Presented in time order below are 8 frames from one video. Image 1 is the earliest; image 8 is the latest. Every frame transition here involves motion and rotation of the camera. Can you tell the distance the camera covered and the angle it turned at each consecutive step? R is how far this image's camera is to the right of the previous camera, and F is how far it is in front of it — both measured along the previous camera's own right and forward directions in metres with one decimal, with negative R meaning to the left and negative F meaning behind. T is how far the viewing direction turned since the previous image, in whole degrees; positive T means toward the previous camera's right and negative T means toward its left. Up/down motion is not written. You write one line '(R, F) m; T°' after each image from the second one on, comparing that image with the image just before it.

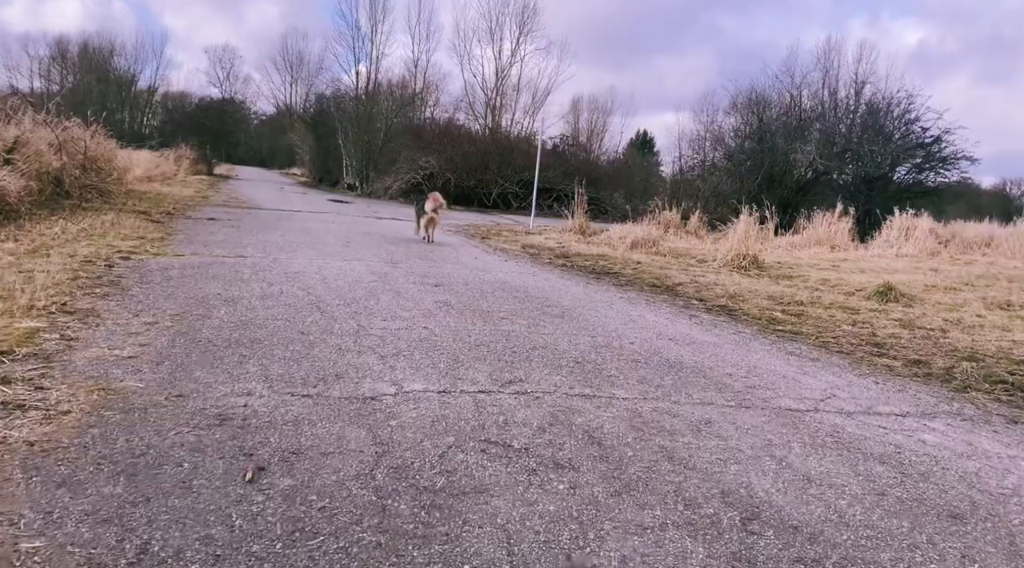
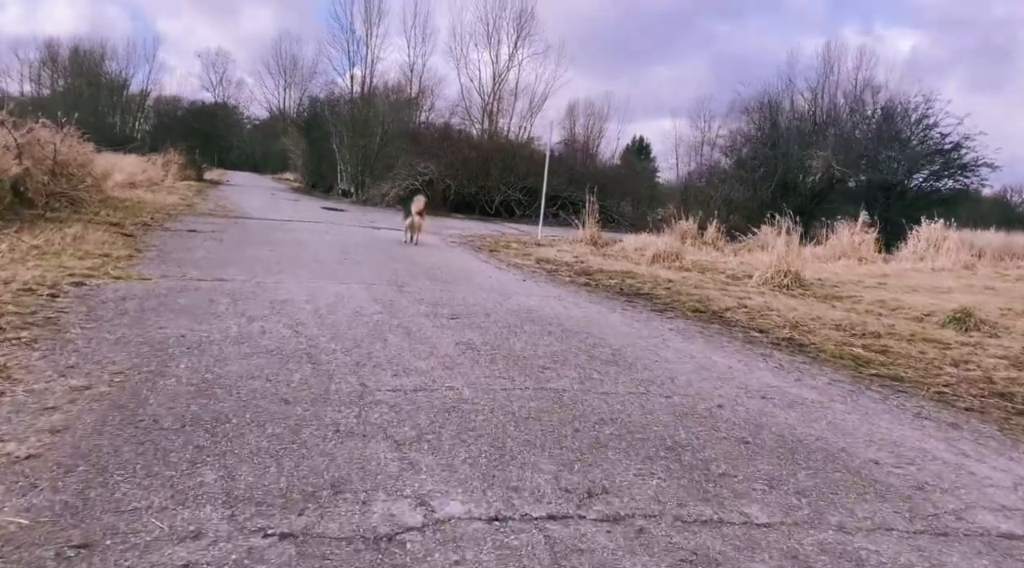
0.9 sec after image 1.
(-0.3, +1.0) m; 0°
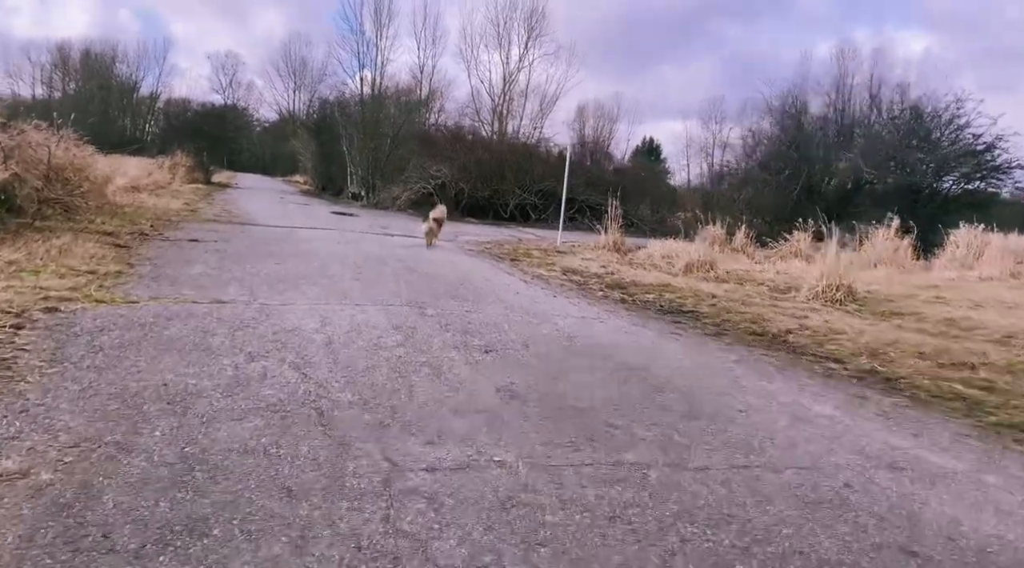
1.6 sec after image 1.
(-0.2, +0.7) m; -1°
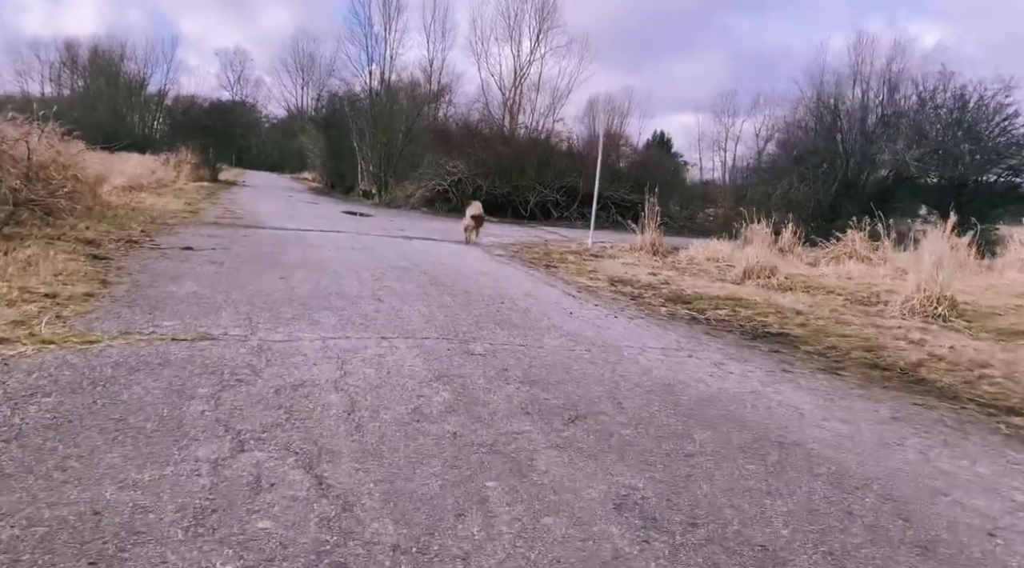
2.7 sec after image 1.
(-0.4, +1.2) m; -1°
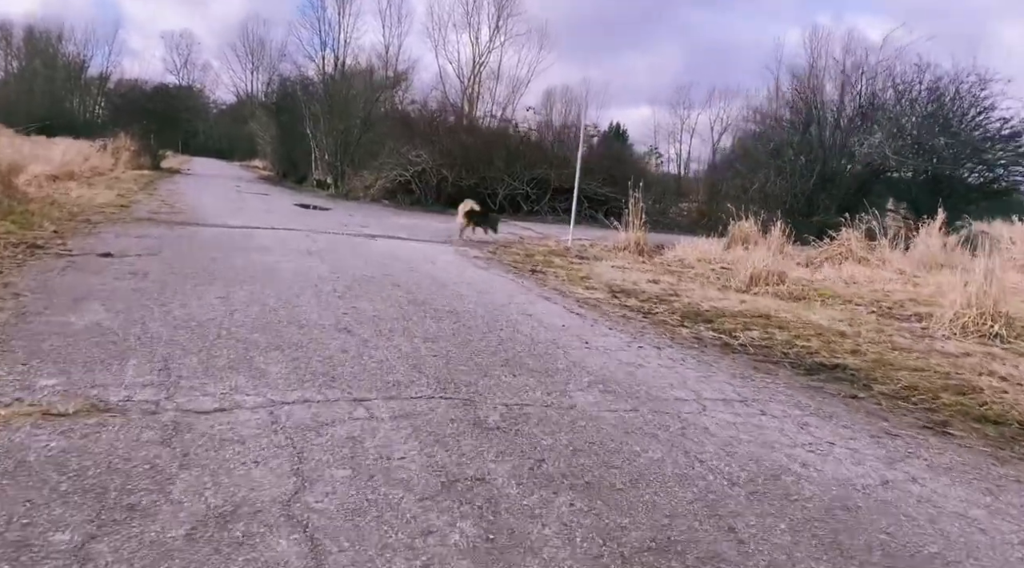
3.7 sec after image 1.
(-0.3, +1.2) m; +4°
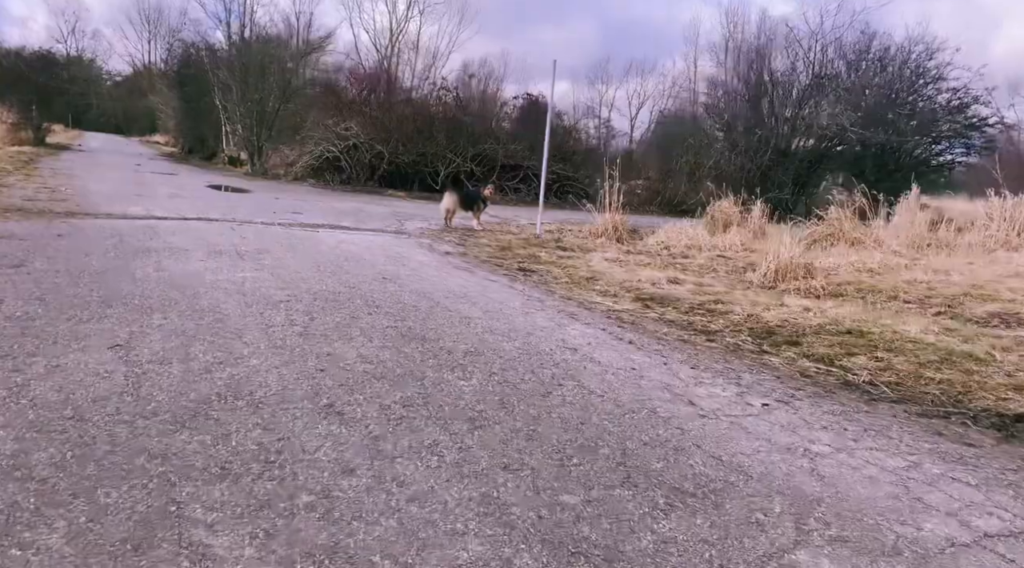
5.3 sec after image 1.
(-0.7, +1.8) m; +7°
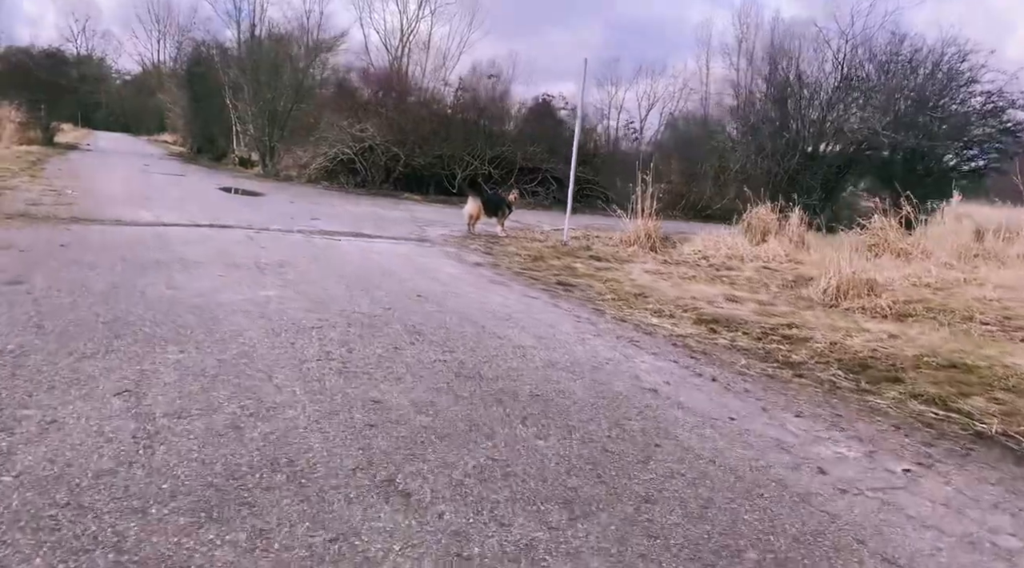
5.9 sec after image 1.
(-0.3, +0.6) m; -1°
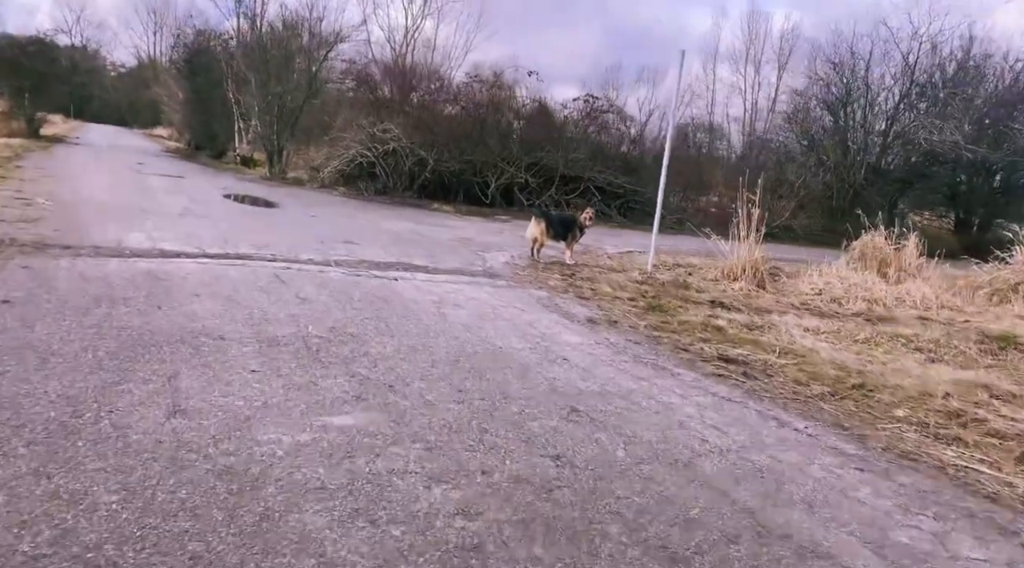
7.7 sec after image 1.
(-1.2, +2.2) m; +1°
